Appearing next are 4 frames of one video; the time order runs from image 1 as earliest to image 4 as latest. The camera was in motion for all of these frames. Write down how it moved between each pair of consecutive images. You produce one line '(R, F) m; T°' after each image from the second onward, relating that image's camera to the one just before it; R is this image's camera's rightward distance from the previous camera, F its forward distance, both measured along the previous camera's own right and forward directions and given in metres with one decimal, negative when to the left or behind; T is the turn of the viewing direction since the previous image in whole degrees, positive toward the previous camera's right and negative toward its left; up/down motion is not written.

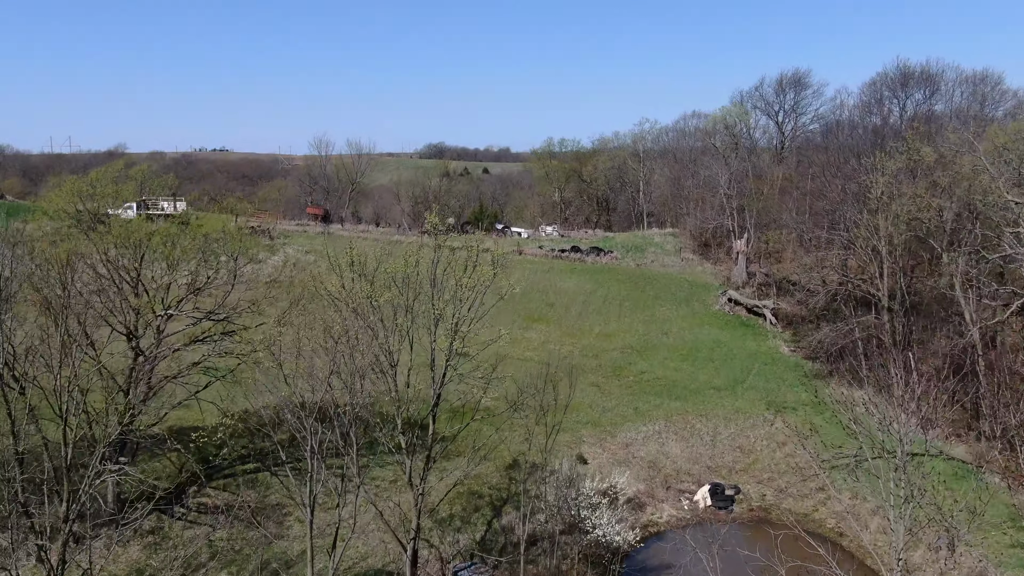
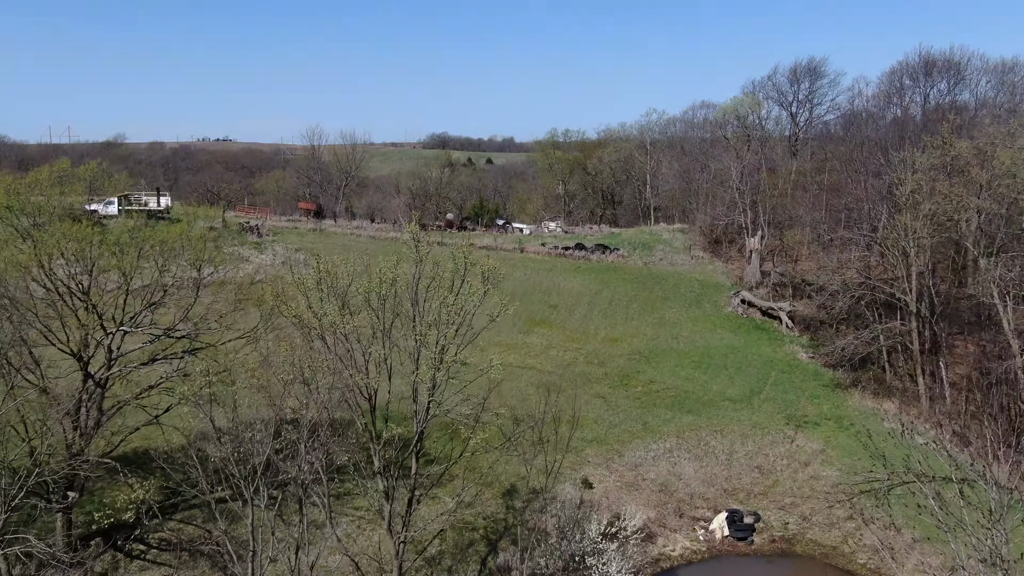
(+0.1, +2.1) m; 0°
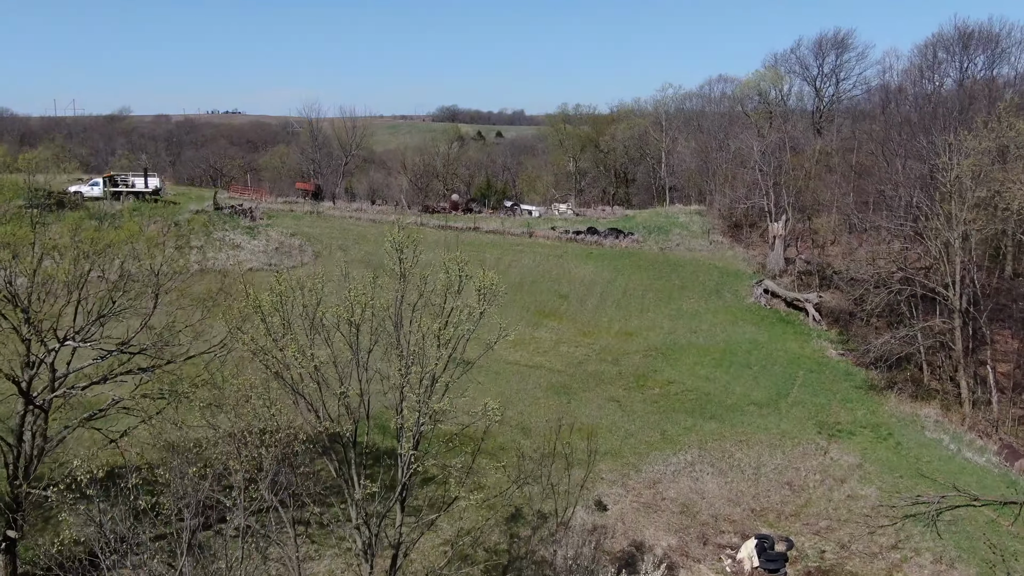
(+0.1, +2.2) m; -1°
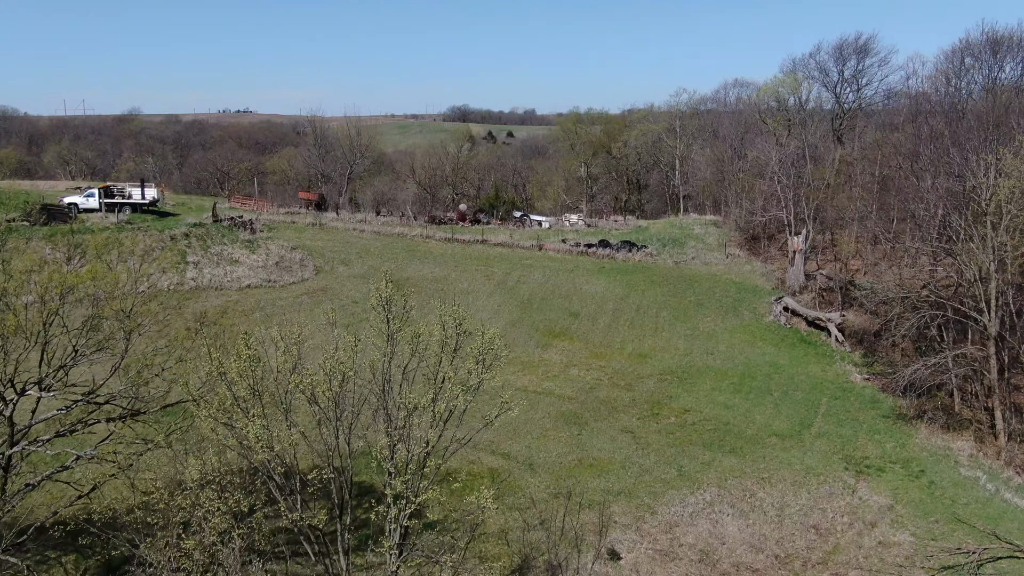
(+0.1, +1.4) m; -1°
